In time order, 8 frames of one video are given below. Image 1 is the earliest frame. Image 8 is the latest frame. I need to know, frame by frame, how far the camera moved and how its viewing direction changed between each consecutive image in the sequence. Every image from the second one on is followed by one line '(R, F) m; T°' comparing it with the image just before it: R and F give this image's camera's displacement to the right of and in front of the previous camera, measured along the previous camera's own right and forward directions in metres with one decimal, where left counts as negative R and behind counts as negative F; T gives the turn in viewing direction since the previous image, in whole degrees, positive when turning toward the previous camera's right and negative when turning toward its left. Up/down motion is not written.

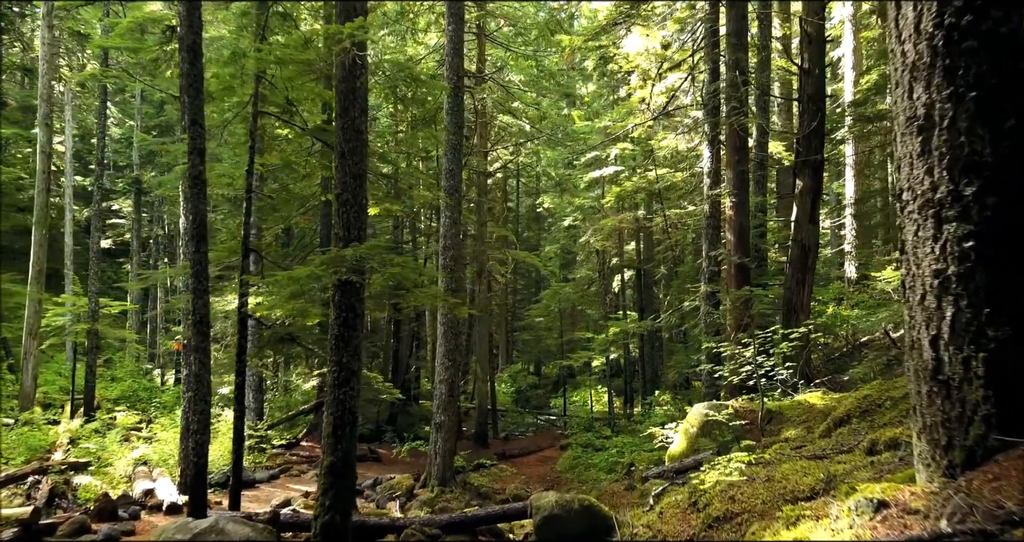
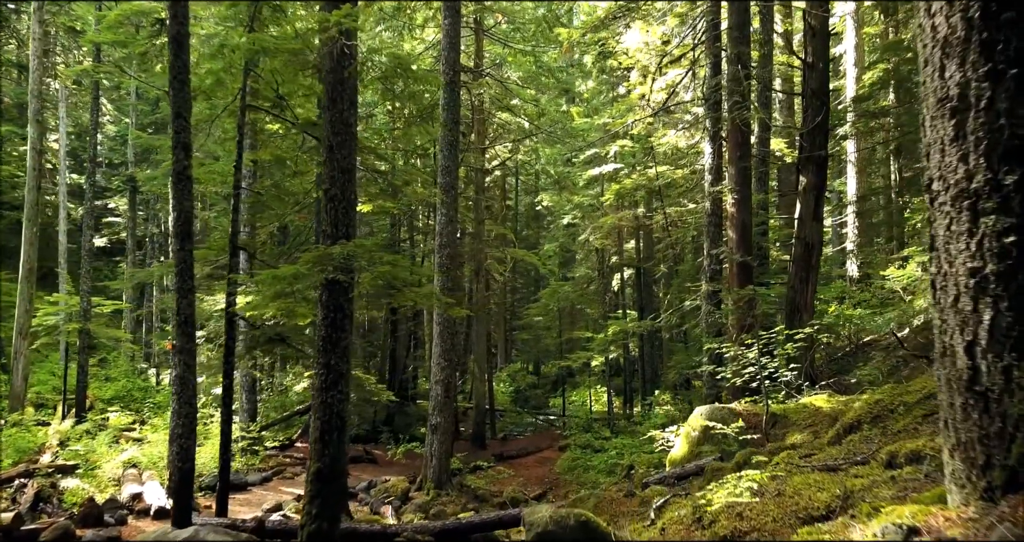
(0.0, +0.2) m; 0°
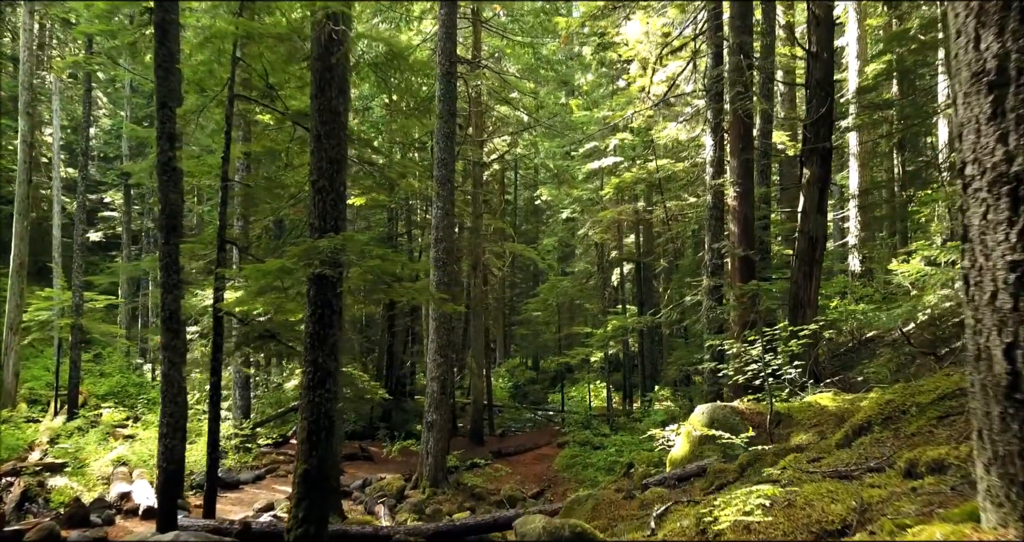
(0.0, +0.2) m; 0°
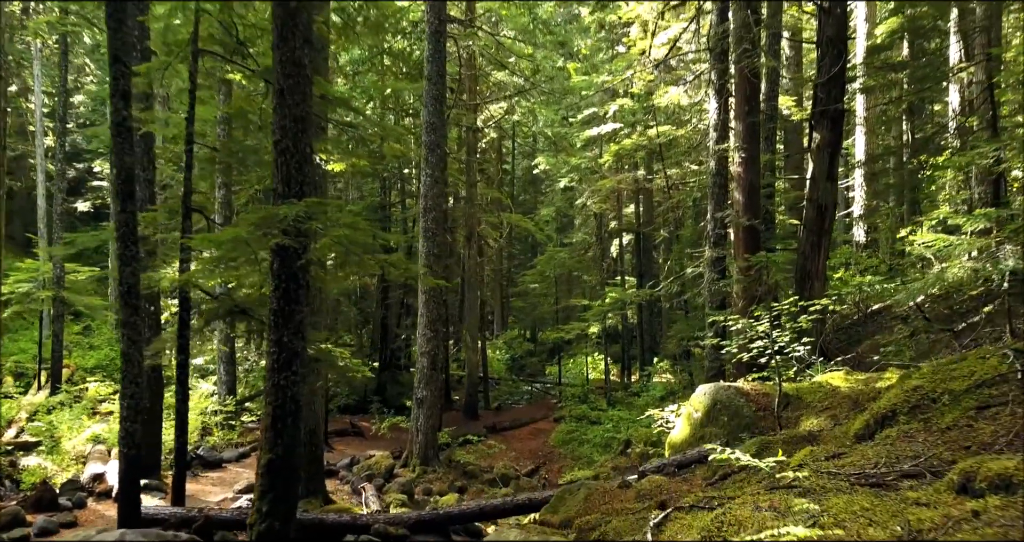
(+0.1, +0.5) m; 0°
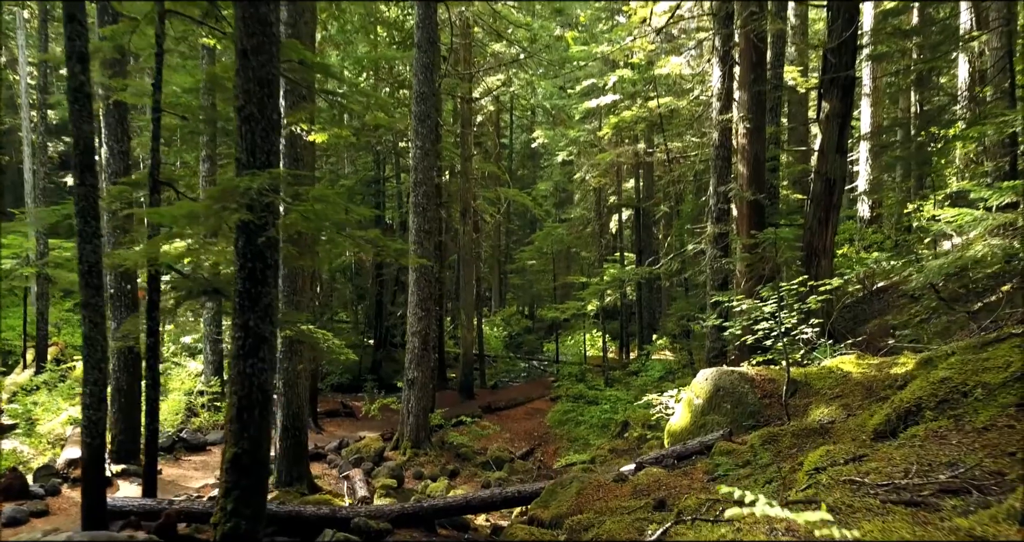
(+0.1, +0.4) m; 0°
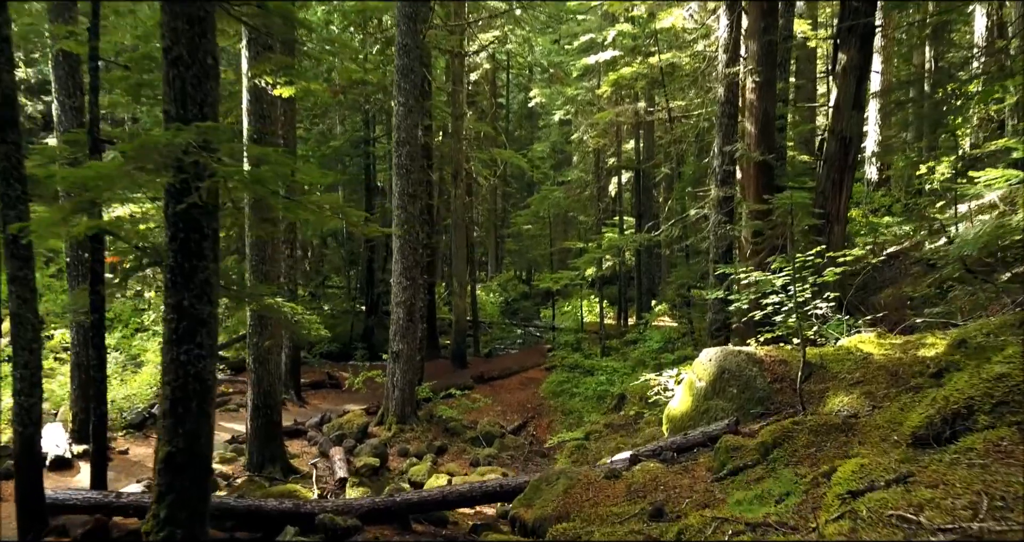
(+0.1, +0.6) m; 0°
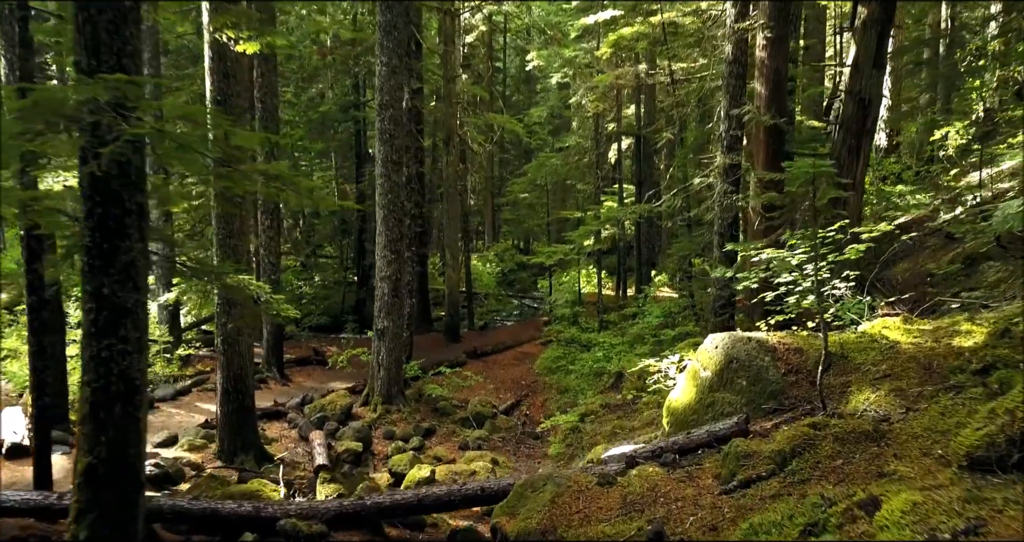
(+0.1, +0.6) m; 0°
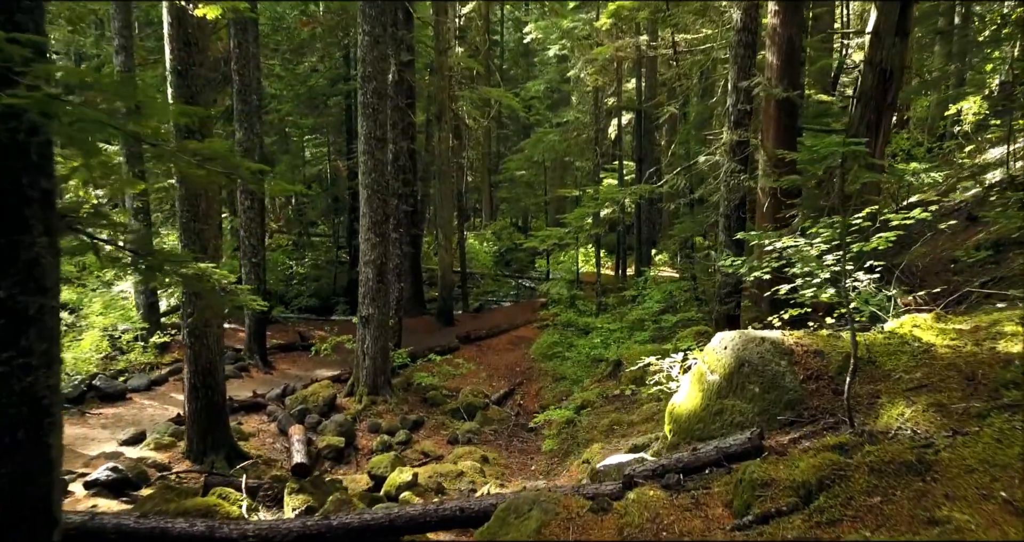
(+0.1, +0.5) m; 0°
